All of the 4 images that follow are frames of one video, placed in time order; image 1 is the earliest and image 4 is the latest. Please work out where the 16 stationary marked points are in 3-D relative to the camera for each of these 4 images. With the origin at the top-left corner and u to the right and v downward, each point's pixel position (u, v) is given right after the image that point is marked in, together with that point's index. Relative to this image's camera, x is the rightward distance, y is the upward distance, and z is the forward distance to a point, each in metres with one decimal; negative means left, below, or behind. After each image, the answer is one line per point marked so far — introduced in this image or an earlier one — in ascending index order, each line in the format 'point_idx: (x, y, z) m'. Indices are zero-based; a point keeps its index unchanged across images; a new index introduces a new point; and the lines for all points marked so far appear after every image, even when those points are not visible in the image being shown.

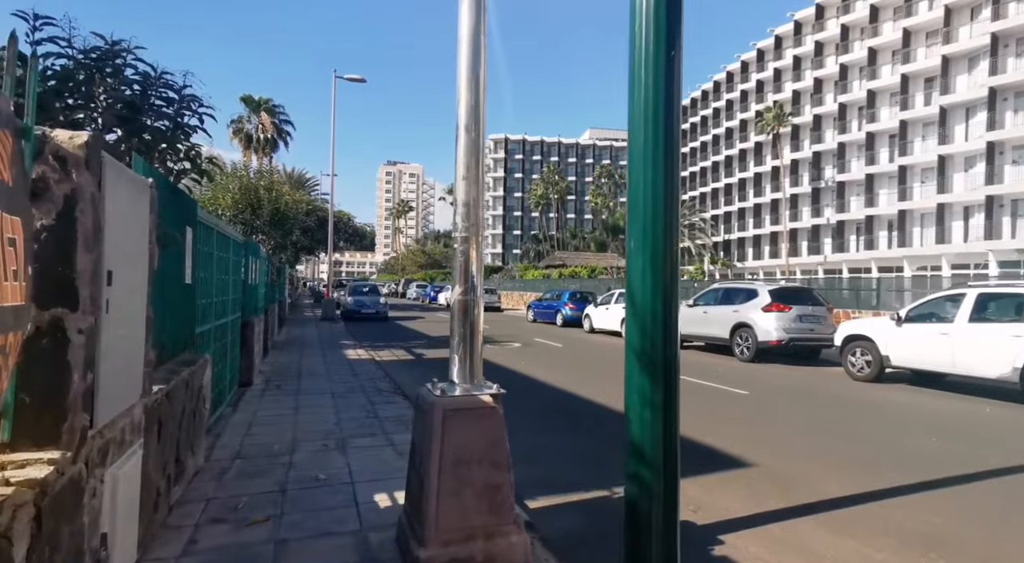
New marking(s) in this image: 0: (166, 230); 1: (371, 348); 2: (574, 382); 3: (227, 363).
0: (-2.4, +0.4, +4.1) m
1: (-3.9, -1.8, +16.2) m
2: (+1.2, -1.9, +12.2) m
3: (-3.8, -1.1, +7.9) m
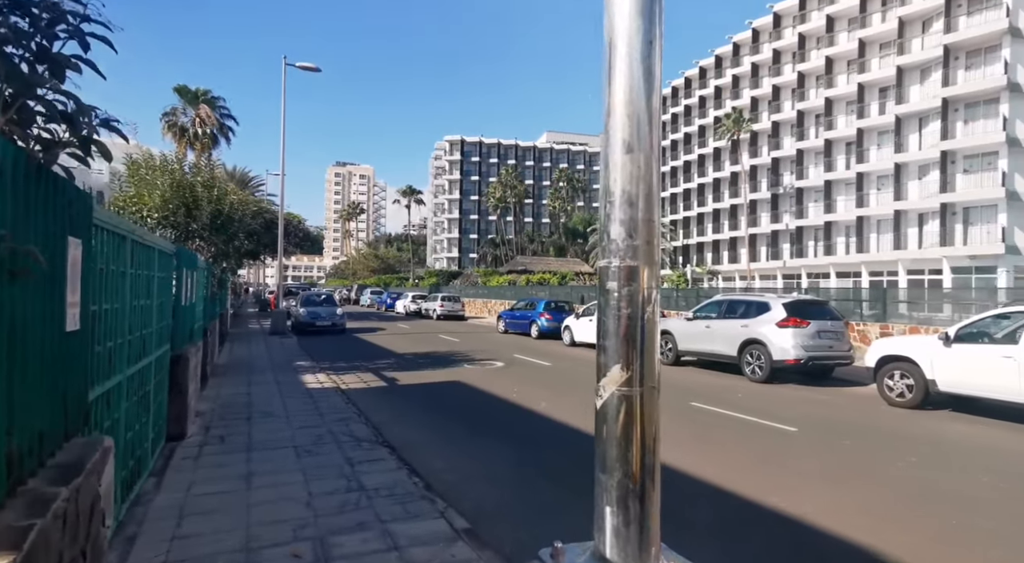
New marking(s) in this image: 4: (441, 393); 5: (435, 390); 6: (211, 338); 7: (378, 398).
0: (-1.8, +0.1, +2.2) m
1: (-4.3, -2.1, +14.0) m
2: (+1.1, -2.2, +10.5) m
3: (-3.5, -1.3, +5.8) m
4: (-1.4, -2.1, +11.4) m
5: (-1.5, -2.1, +11.6) m
6: (-6.7, -1.3, +13.3) m
7: (-2.5, -2.1, +10.9) m
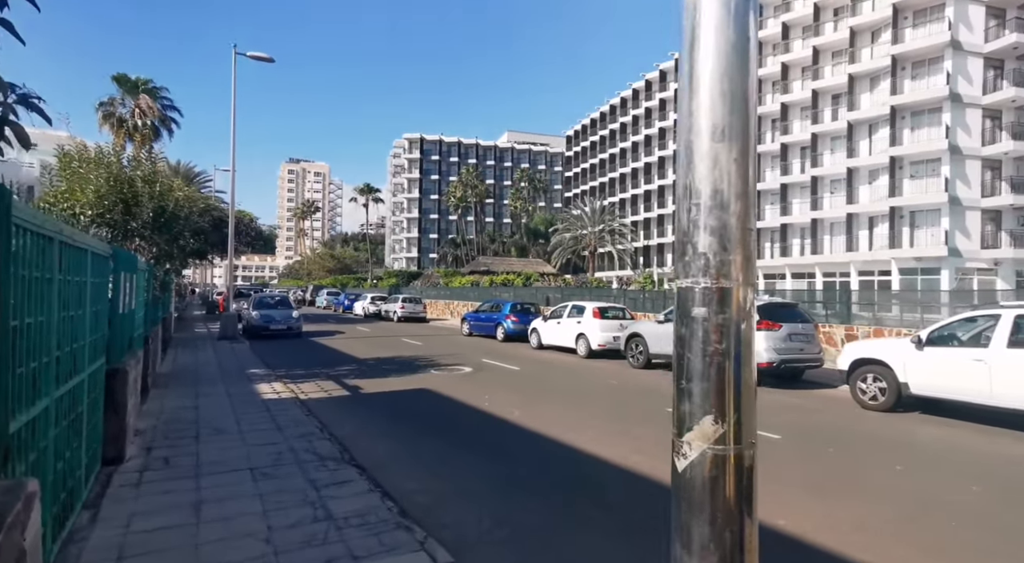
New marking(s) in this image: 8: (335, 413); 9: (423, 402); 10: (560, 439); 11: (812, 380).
0: (-1.7, +0.1, +1.6) m
1: (-5.0, -2.2, +13.3) m
2: (+0.7, -2.3, +10.1) m
3: (-3.7, -1.4, +5.1) m
4: (-1.9, -2.2, +10.8) m
5: (-2.1, -2.2, +11.1) m
6: (-7.3, -1.3, +12.3) m
7: (-3.0, -2.2, +10.3) m
8: (-2.9, -2.2, +9.8) m
9: (-1.6, -2.2, +10.8) m
10: (+0.7, -2.3, +8.6) m
11: (+6.7, -2.2, +13.3) m
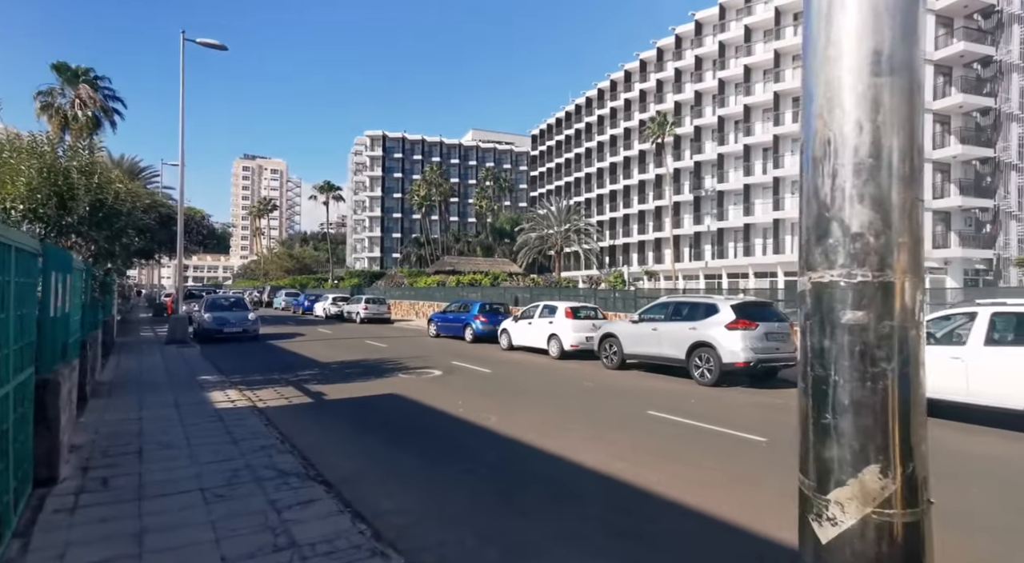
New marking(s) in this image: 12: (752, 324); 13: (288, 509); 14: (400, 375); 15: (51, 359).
0: (-1.6, +0.1, +1.0) m
1: (-5.5, -2.2, +12.5) m
2: (+0.3, -2.2, +9.7) m
3: (-3.7, -1.4, +4.4) m
4: (-2.3, -2.2, +10.2) m
5: (-2.5, -2.2, +10.5) m
6: (-7.9, -1.3, +11.4) m
7: (-3.4, -2.2, +9.6) m
8: (-3.3, -2.2, +9.2) m
9: (-2.1, -2.2, +10.2) m
10: (+0.4, -2.2, +8.1) m
11: (+6.1, -2.2, +13.2) m
12: (+4.9, -0.9, +12.3) m
13: (-2.0, -2.0, +5.3) m
14: (-2.6, -2.2, +13.8) m
15: (-4.9, -0.8, +6.4) m
